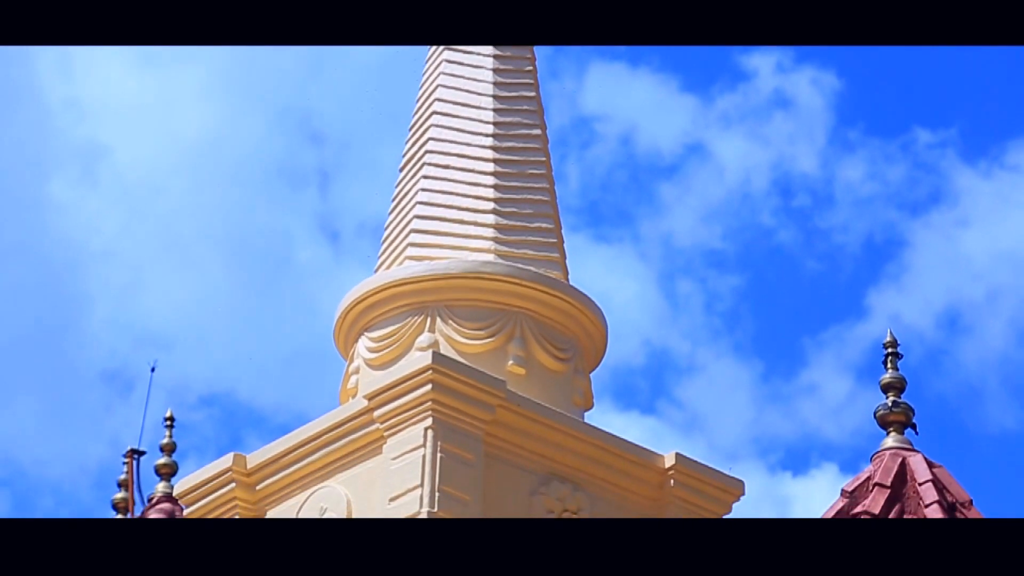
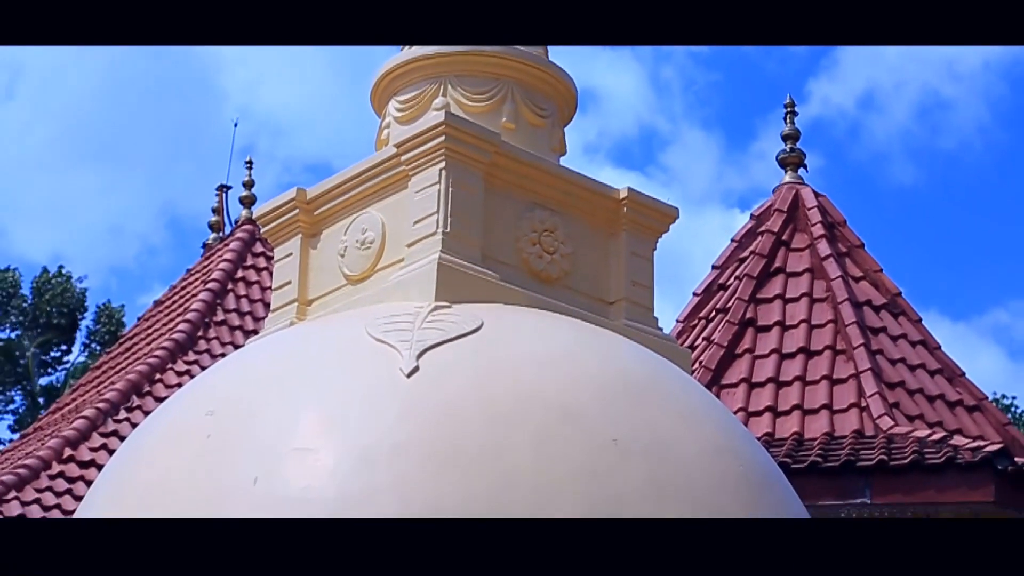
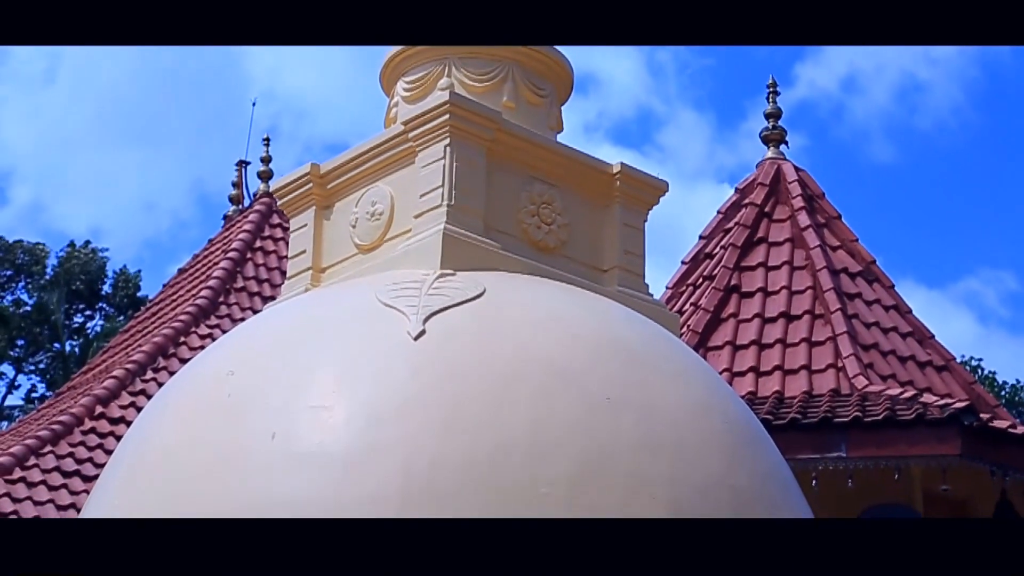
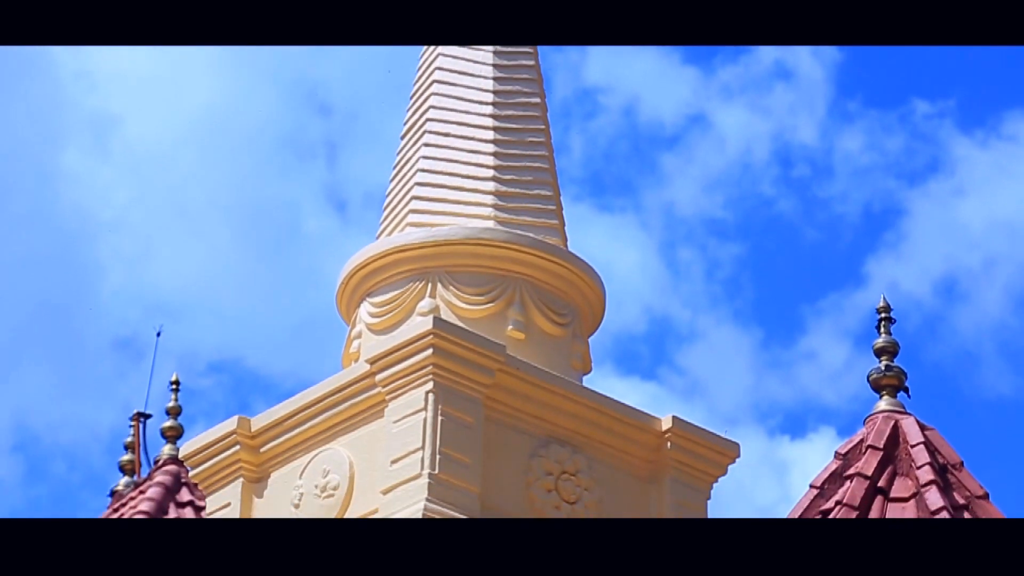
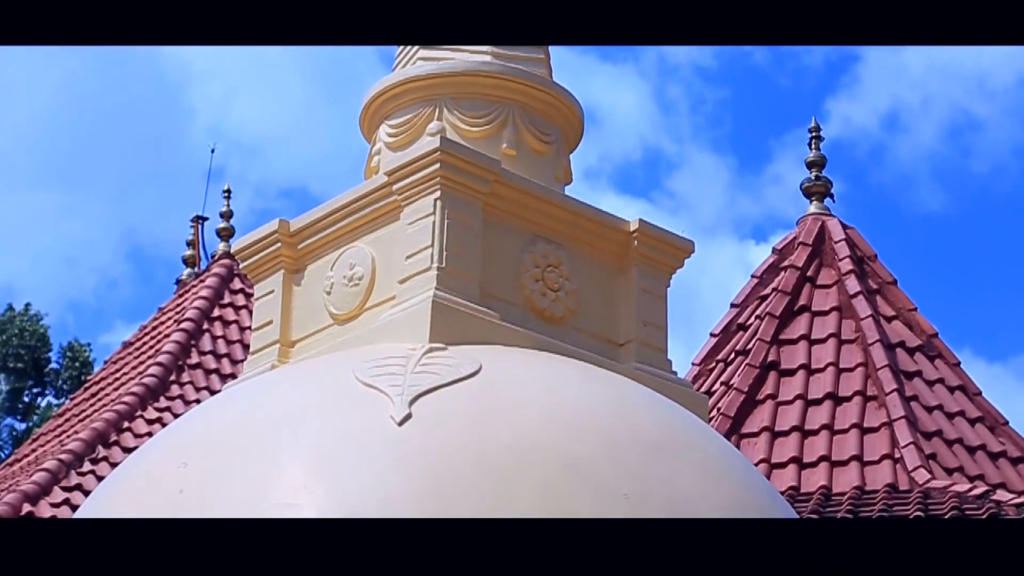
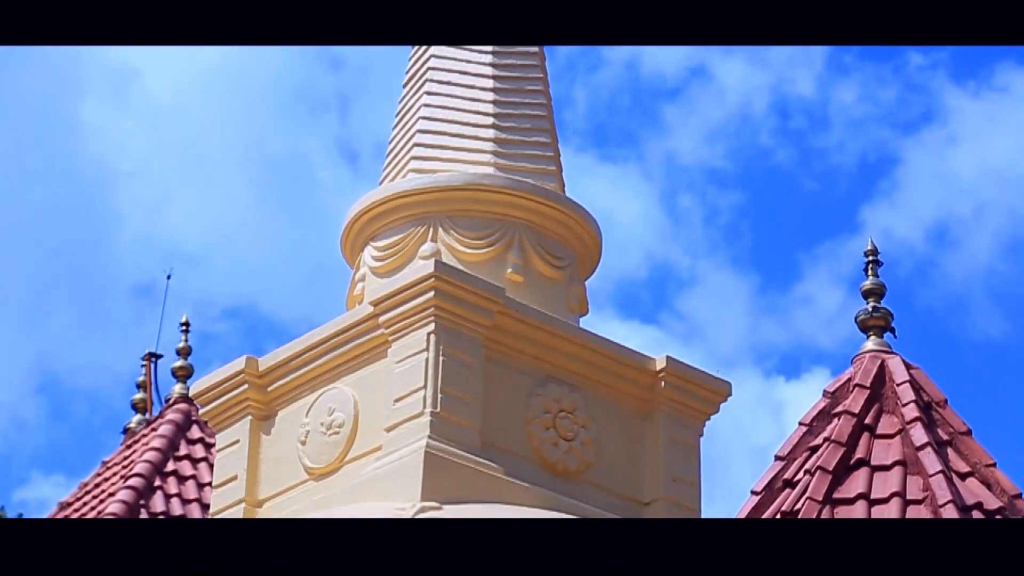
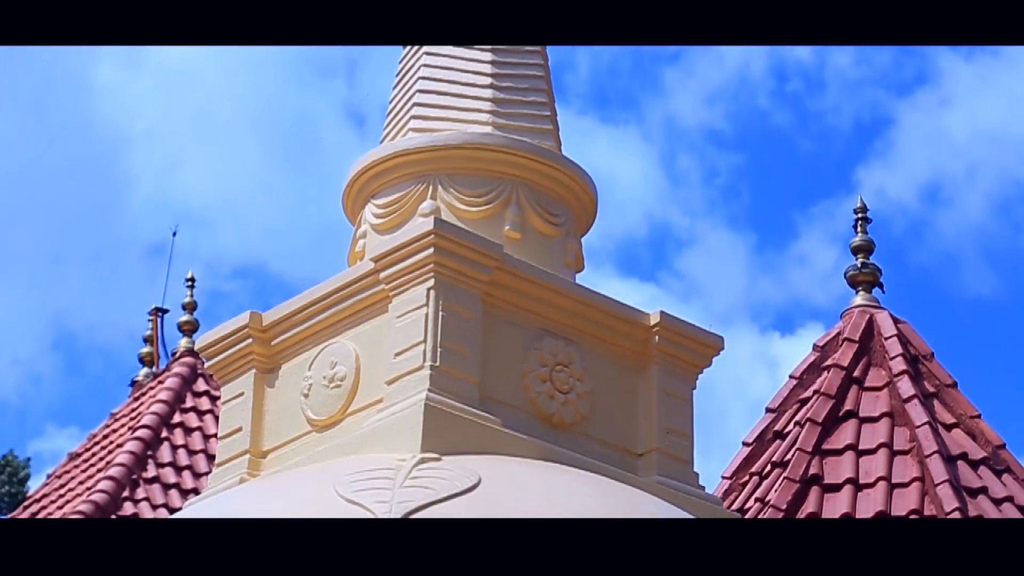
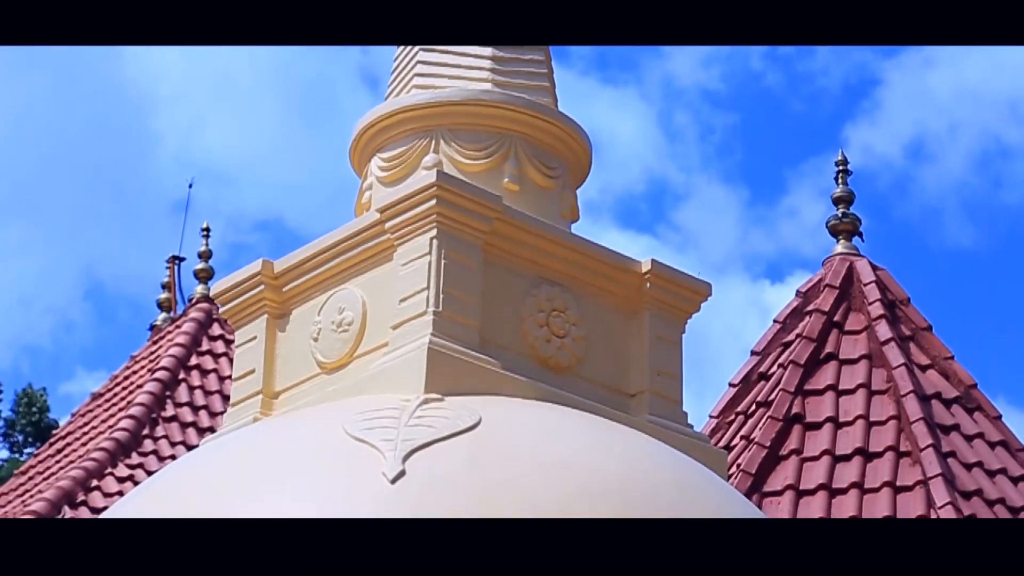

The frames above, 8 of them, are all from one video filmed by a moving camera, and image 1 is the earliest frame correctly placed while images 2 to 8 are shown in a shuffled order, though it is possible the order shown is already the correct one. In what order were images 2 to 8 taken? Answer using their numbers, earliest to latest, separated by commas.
4, 6, 7, 8, 5, 2, 3
